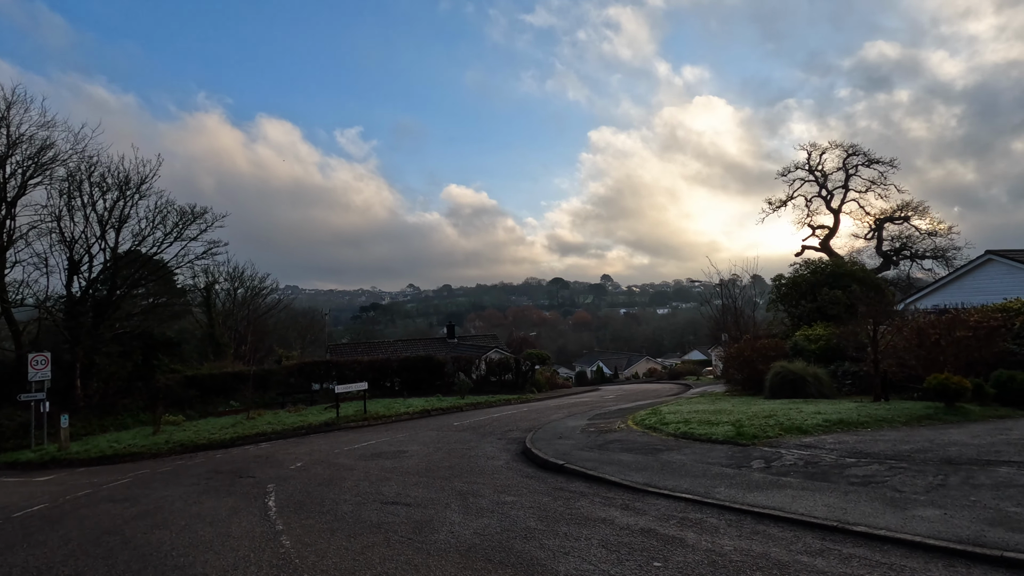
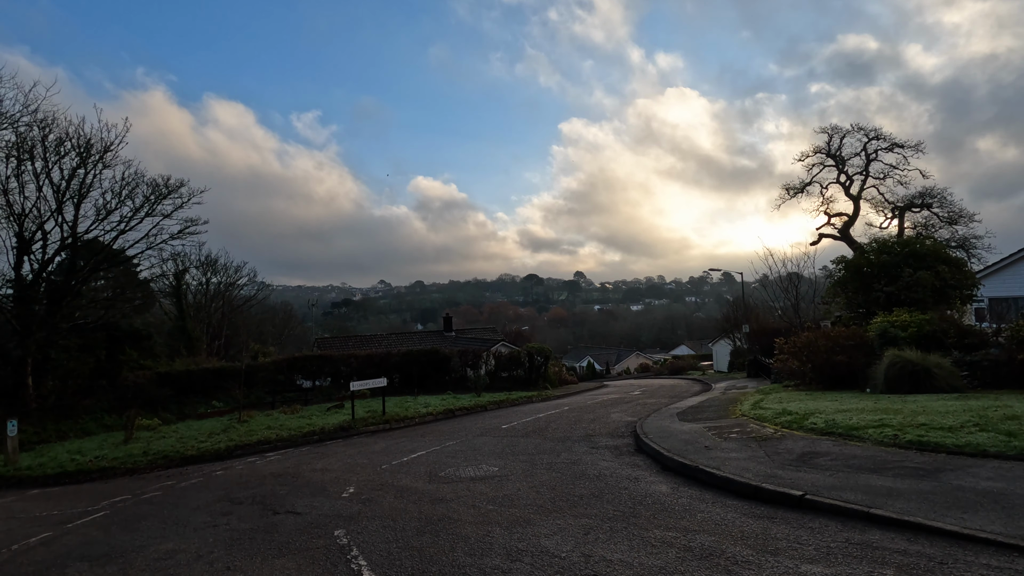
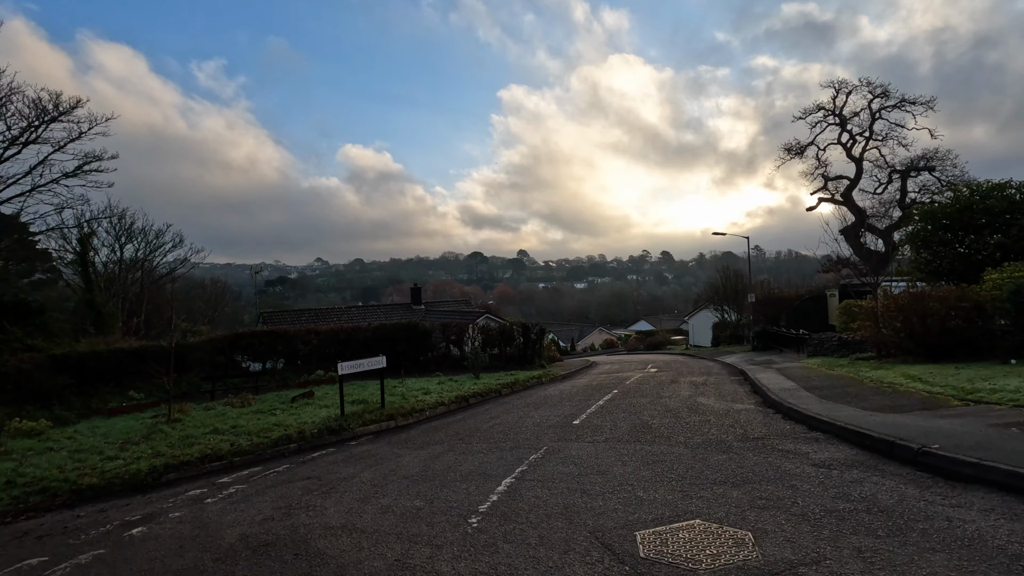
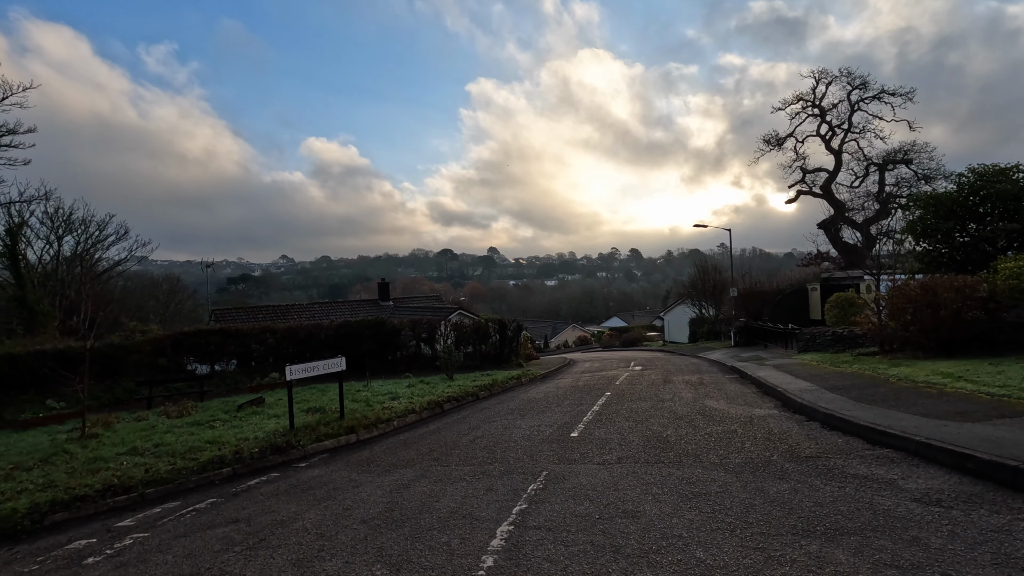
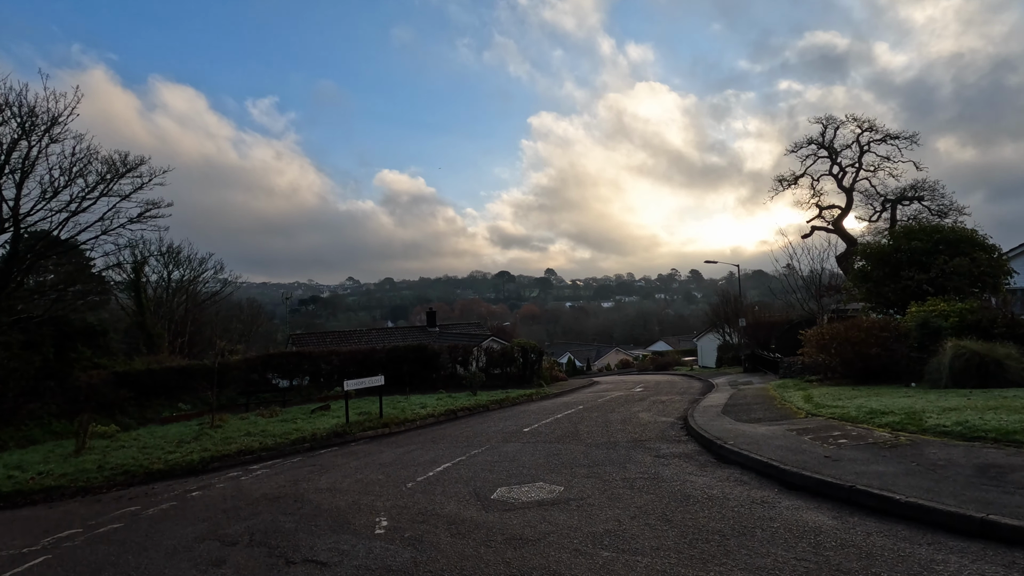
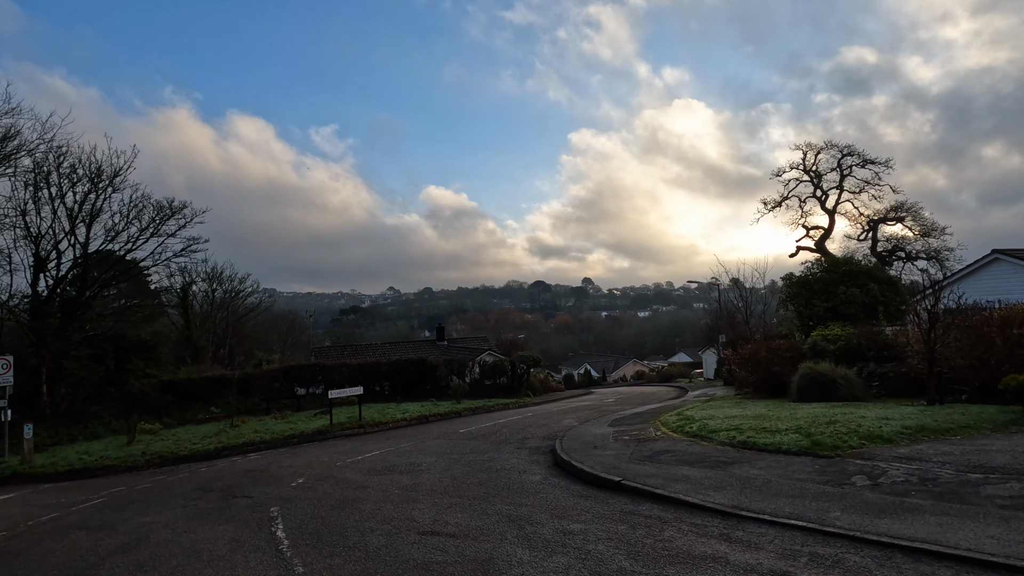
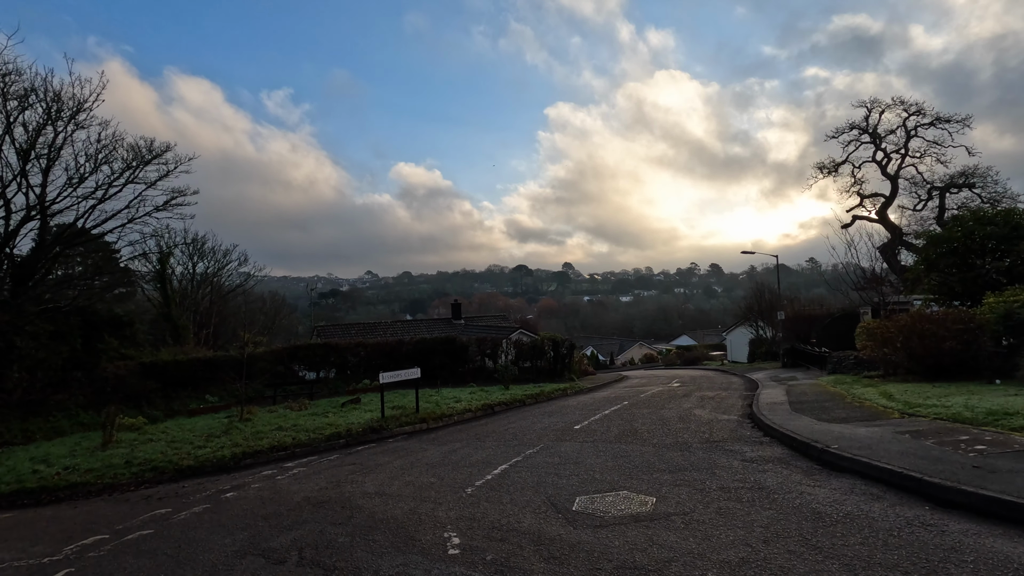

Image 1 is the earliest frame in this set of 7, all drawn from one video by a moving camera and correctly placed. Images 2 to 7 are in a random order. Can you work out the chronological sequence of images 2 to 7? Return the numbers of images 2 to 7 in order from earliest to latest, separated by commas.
6, 2, 5, 7, 3, 4
